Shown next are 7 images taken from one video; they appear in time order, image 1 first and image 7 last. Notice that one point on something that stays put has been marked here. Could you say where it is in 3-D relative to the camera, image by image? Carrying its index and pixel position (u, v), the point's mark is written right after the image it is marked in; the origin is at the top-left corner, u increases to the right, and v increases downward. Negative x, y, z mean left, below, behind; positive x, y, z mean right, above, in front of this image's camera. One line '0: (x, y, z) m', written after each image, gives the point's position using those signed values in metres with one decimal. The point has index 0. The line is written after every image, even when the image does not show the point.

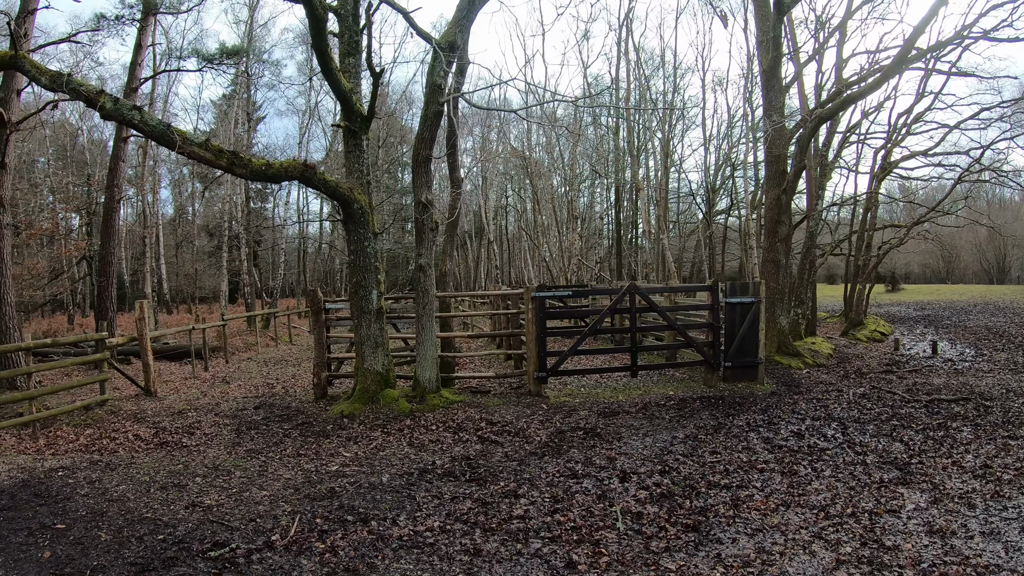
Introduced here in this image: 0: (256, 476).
0: (-2.6, -1.7, +4.8) m
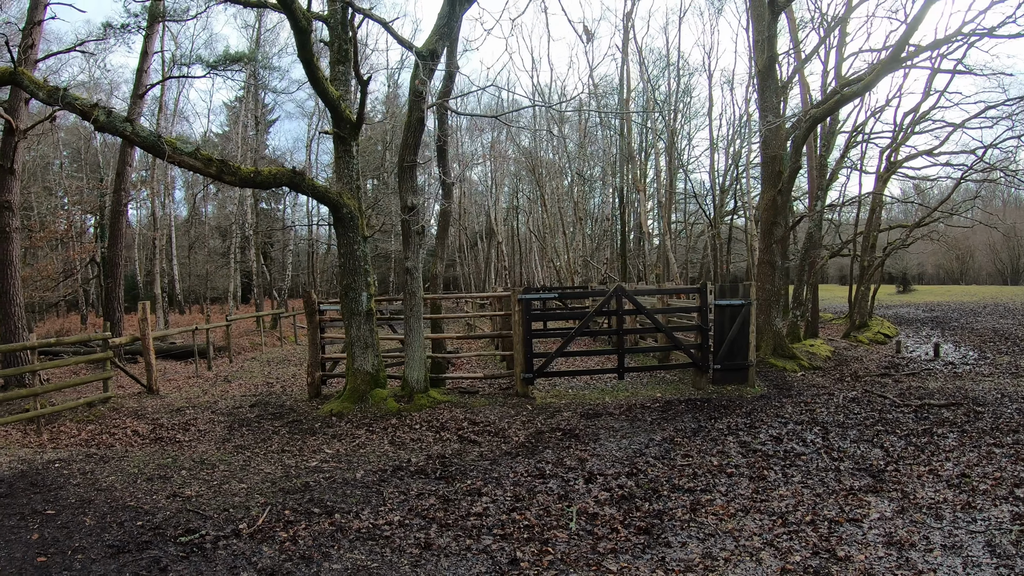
0: (-2.8, -1.8, +5.0) m
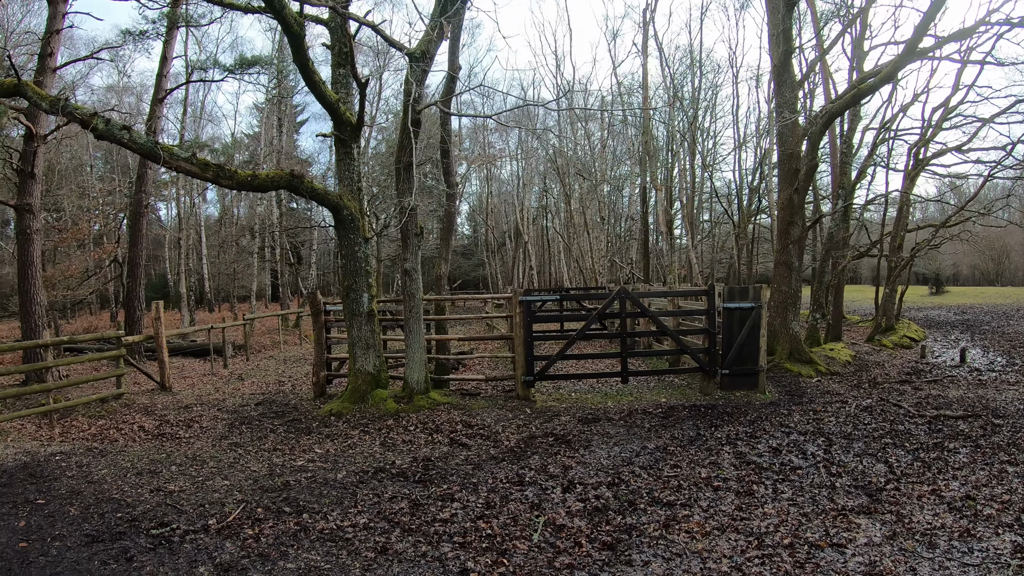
0: (-3.0, -1.8, +5.1) m
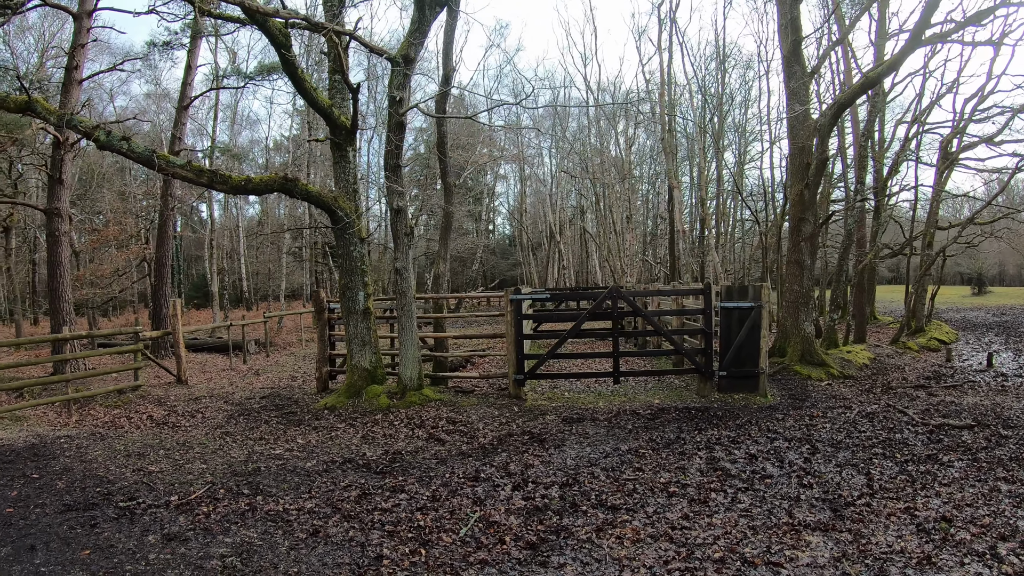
0: (-3.3, -1.7, +5.4) m
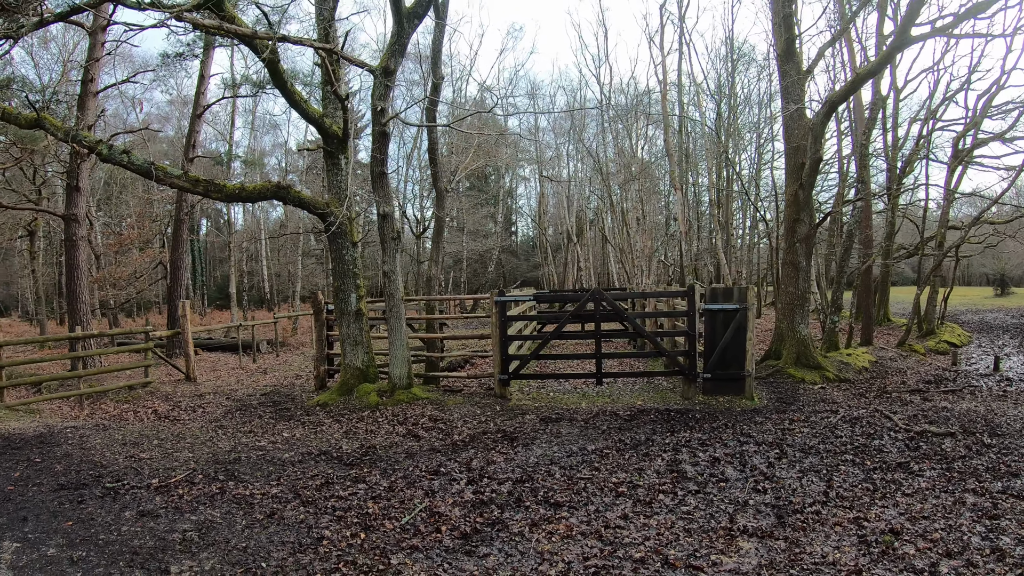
0: (-3.6, -1.8, +5.8) m
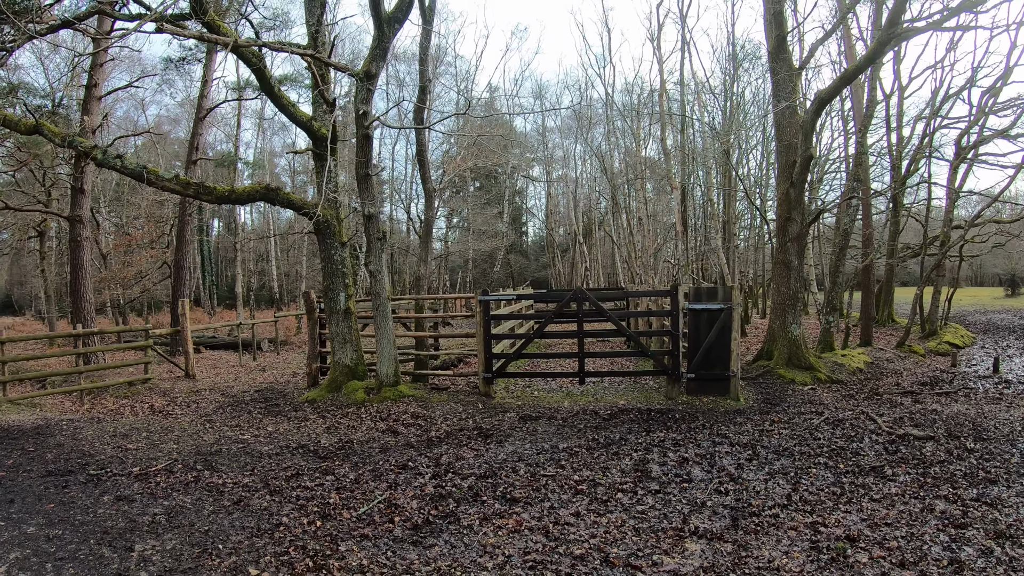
0: (-3.9, -1.8, +6.0) m
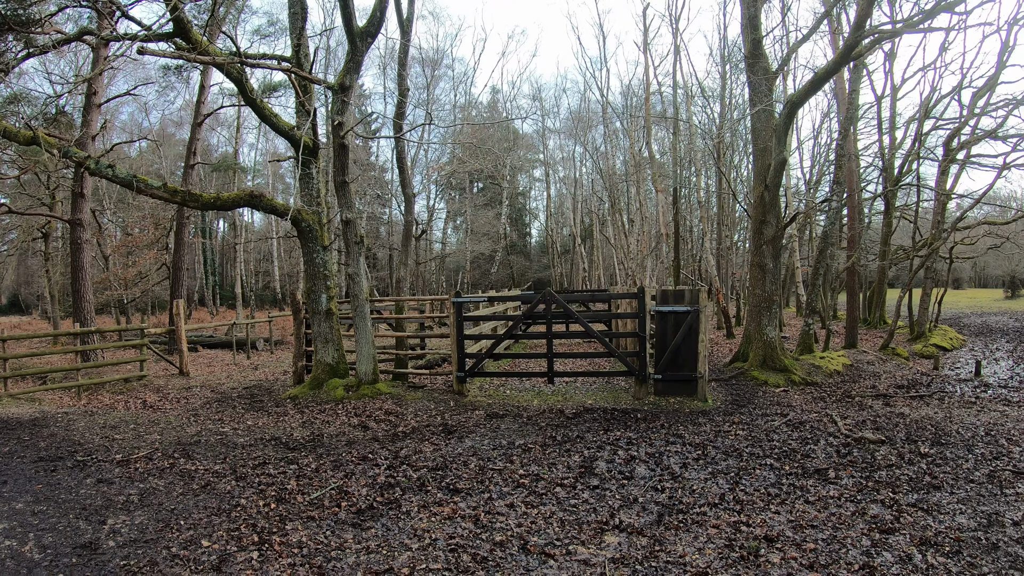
0: (-4.3, -1.8, +6.3) m
